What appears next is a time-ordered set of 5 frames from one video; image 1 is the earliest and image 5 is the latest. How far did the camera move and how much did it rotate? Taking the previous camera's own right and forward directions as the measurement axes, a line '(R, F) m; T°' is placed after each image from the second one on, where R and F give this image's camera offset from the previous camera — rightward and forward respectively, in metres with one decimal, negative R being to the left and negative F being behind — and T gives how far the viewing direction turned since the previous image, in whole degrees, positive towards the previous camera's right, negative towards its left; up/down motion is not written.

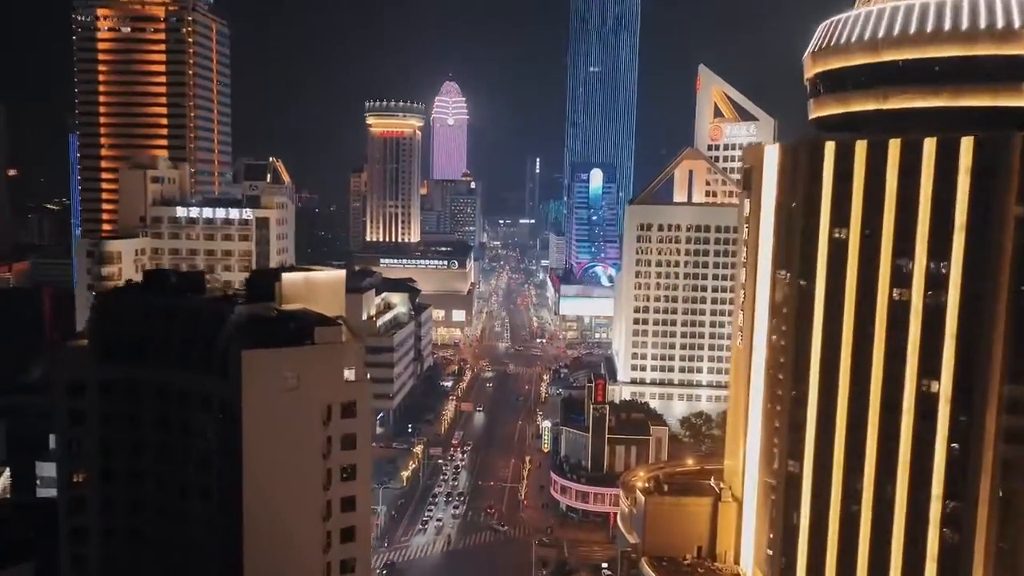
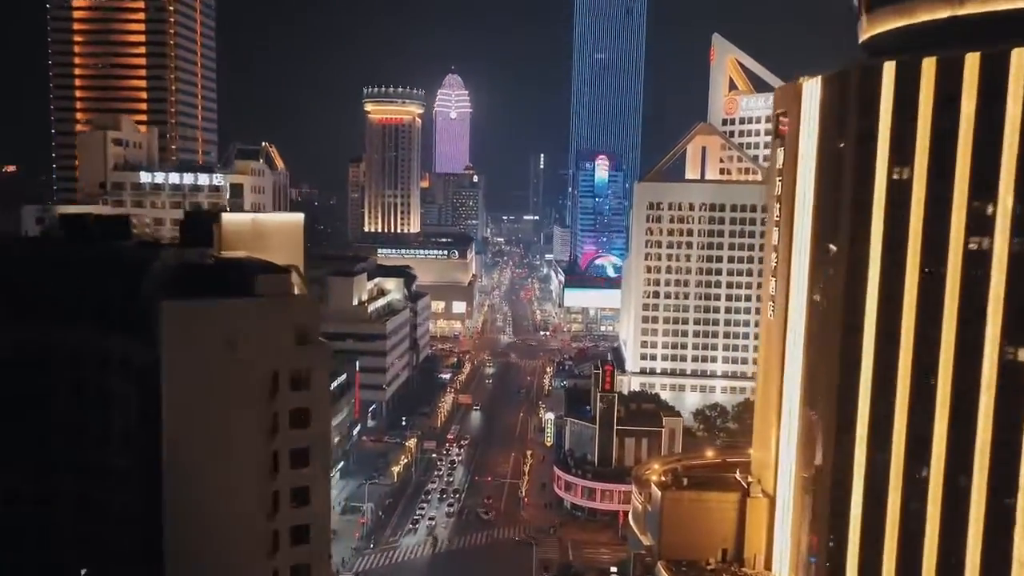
(+0.4, +7.1) m; 0°
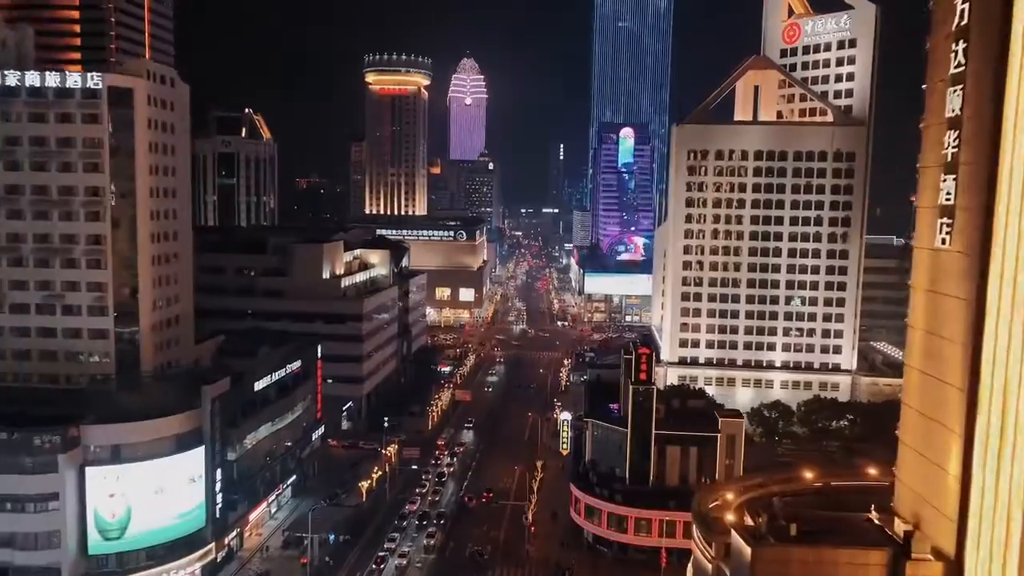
(+1.3, +19.9) m; -1°
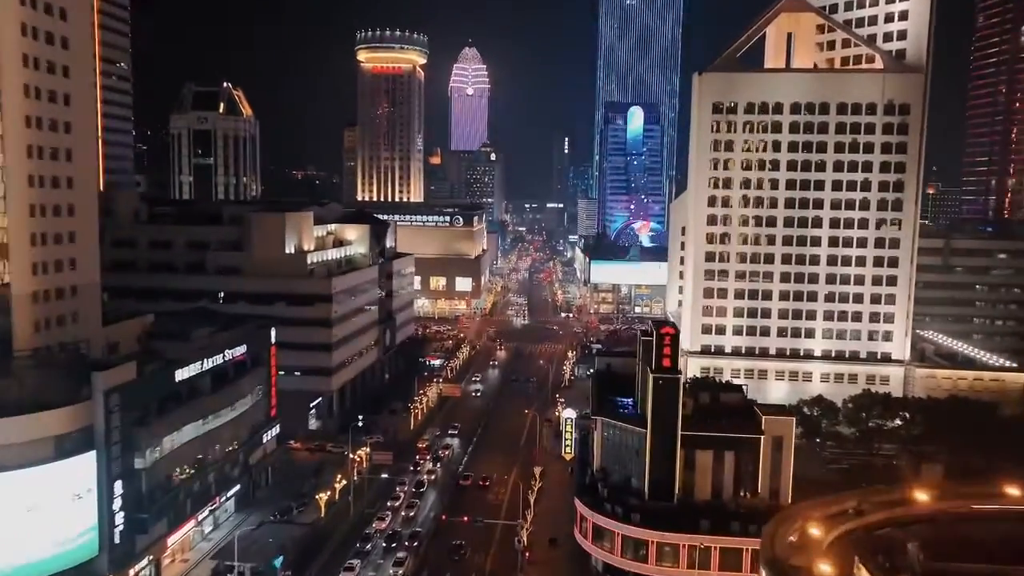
(+0.9, +11.8) m; 0°
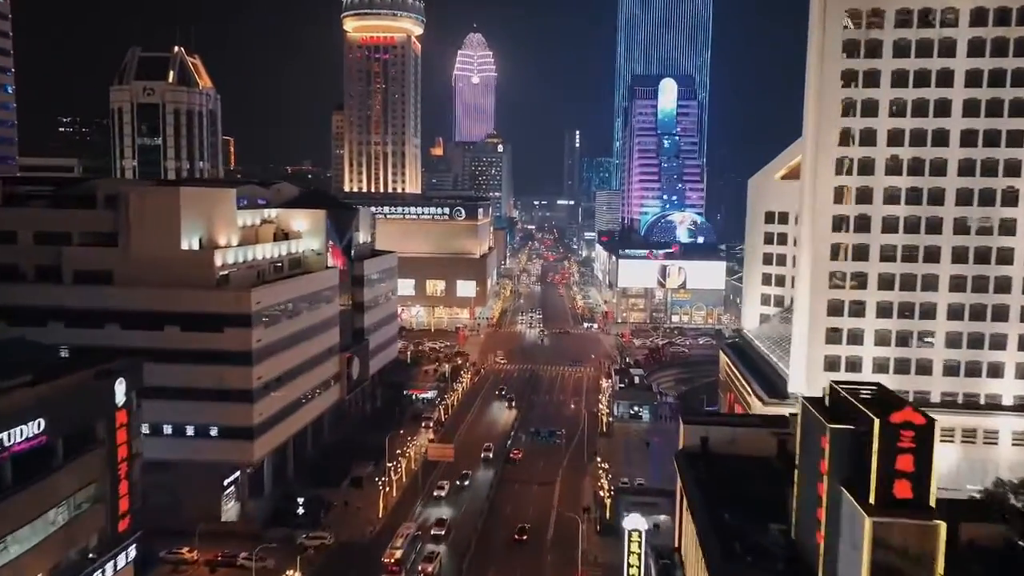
(-0.7, +25.1) m; -1°
